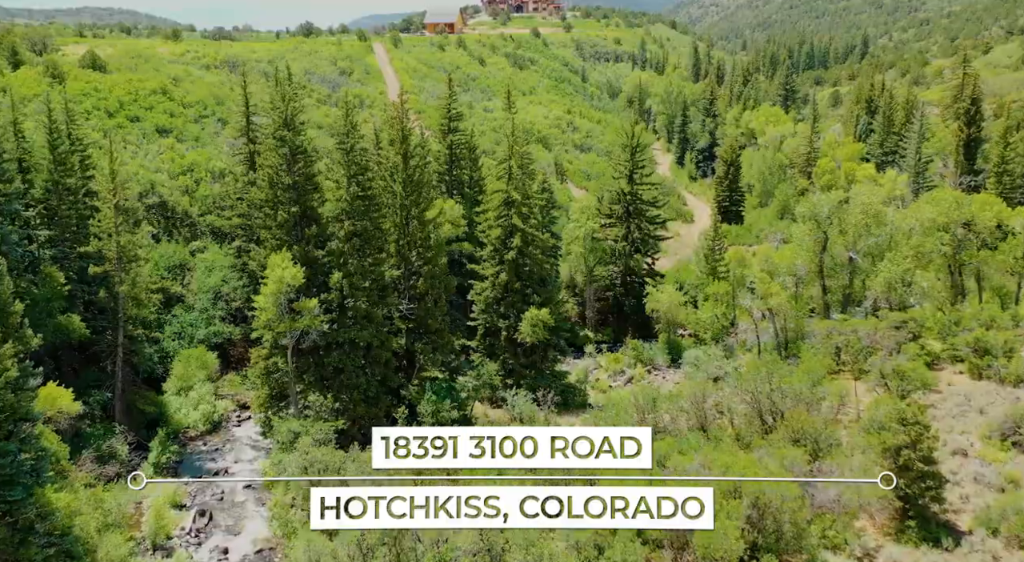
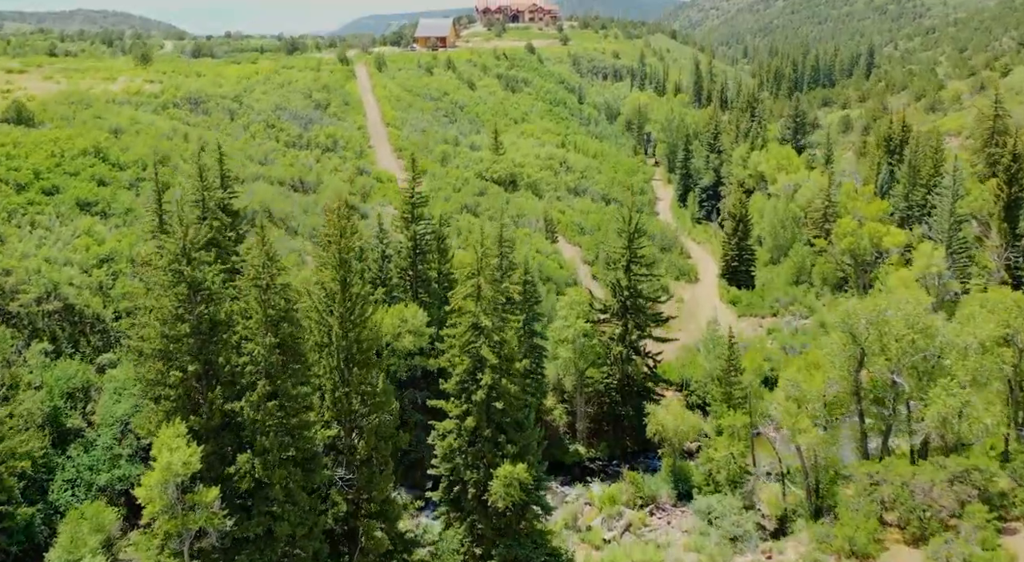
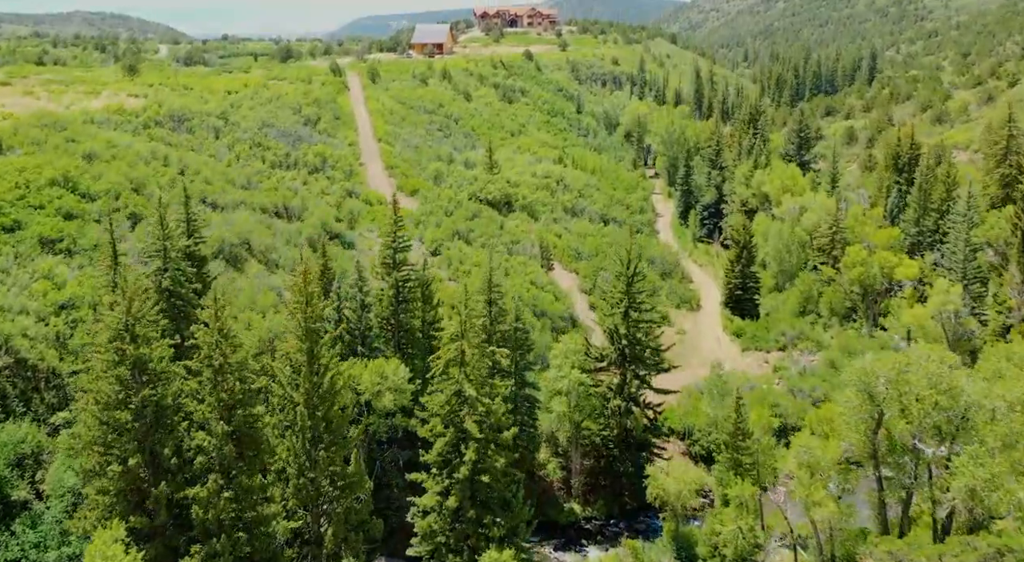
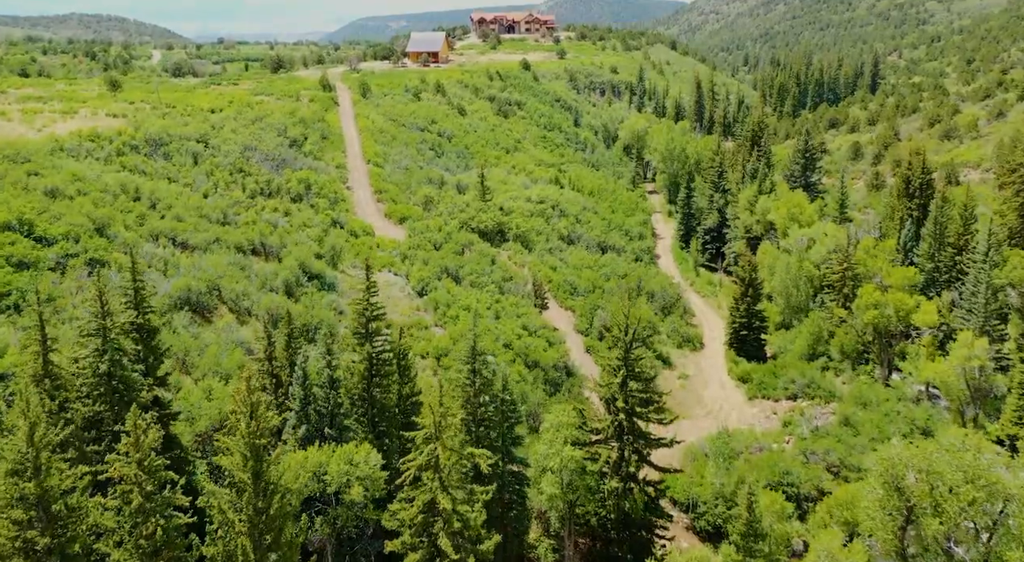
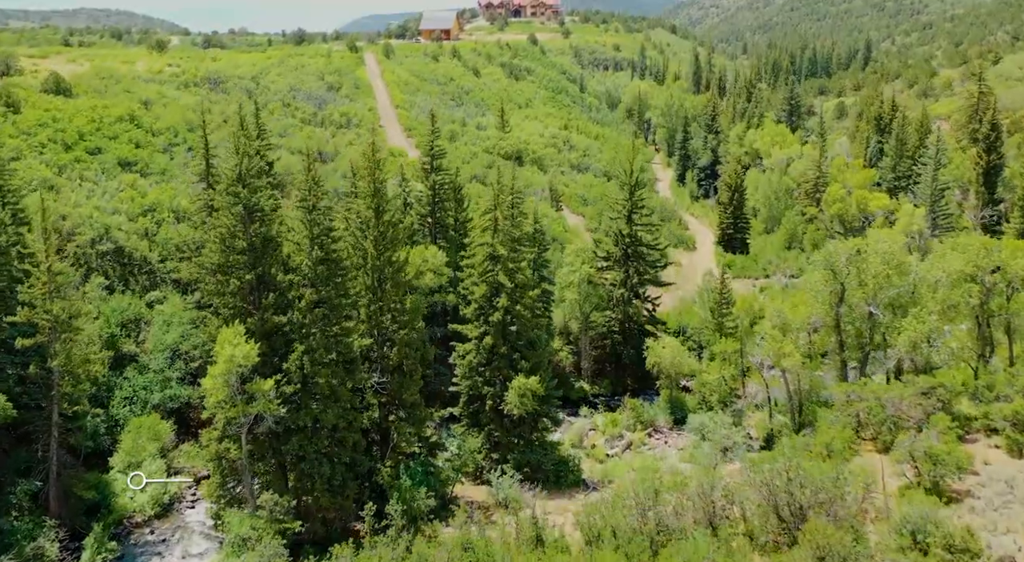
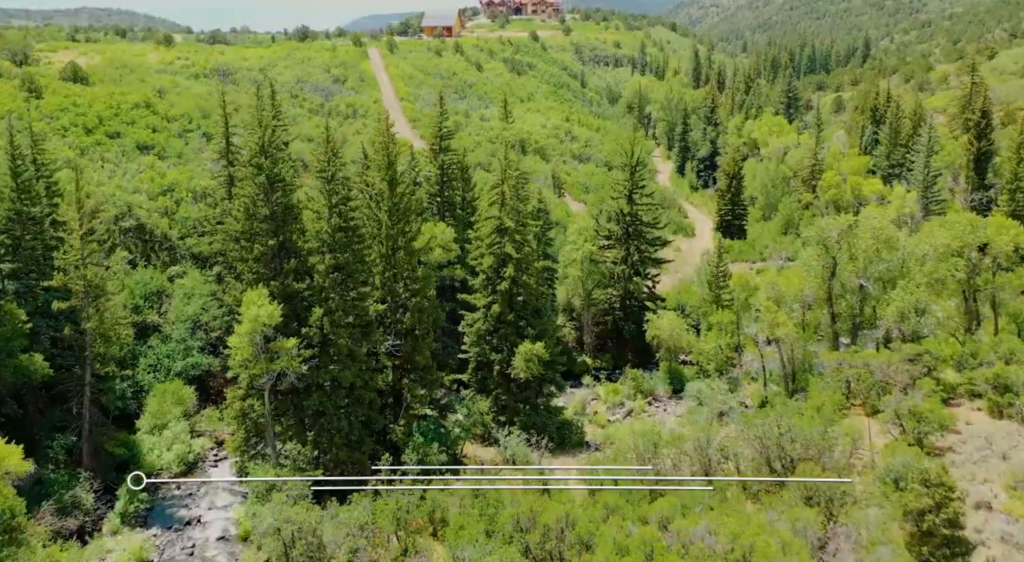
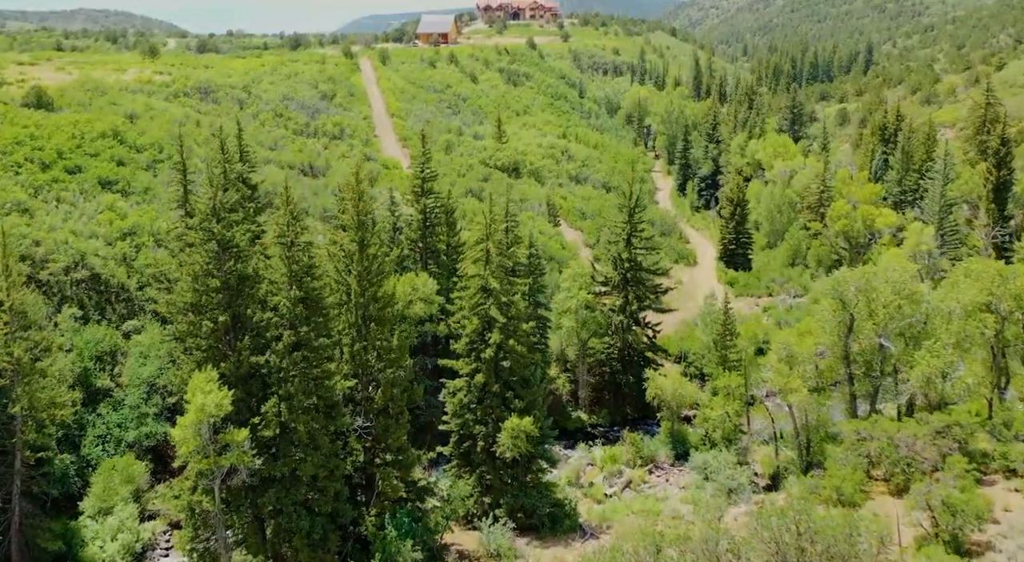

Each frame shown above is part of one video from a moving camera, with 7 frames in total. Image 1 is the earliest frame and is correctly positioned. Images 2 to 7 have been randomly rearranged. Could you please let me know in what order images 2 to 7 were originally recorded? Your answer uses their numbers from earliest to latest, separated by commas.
6, 5, 7, 2, 3, 4
